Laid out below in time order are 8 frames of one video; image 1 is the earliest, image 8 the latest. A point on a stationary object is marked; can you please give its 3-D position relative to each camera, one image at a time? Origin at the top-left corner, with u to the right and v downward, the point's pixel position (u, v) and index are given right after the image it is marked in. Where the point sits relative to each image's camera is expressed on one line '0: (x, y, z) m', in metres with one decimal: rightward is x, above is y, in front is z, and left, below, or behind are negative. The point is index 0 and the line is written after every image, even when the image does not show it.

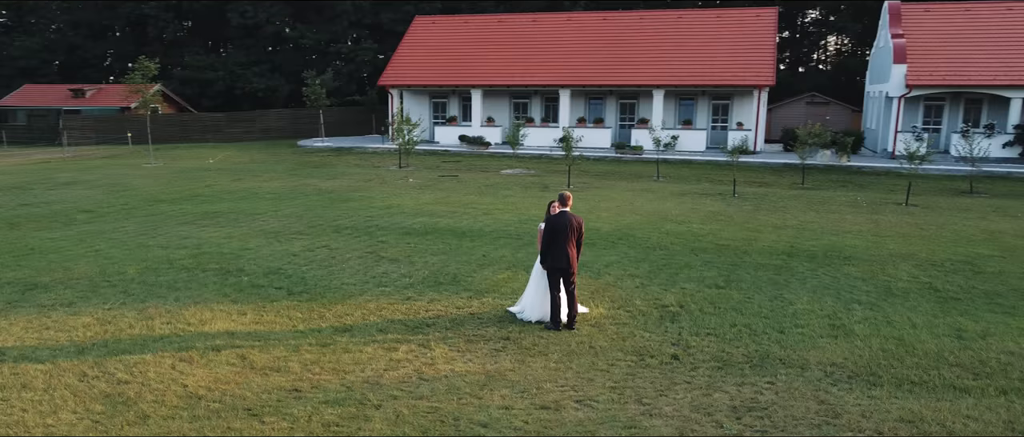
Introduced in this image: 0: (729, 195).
0: (+5.0, +0.6, +19.2) m
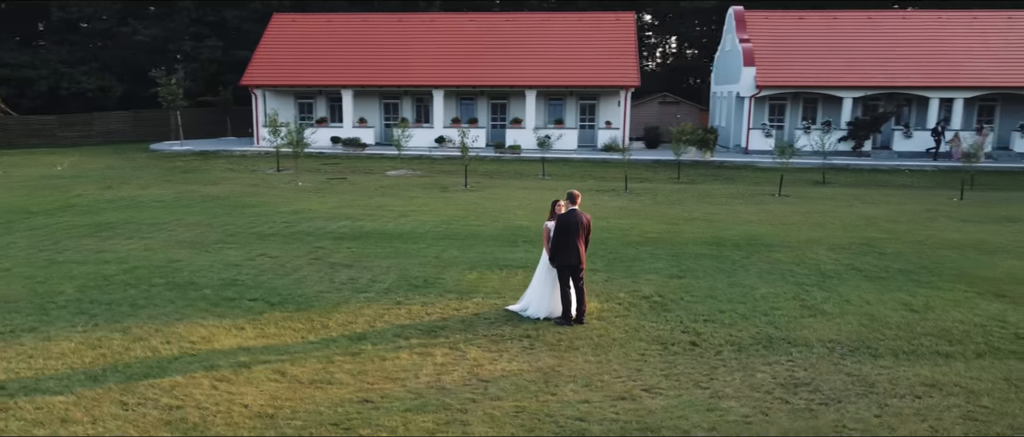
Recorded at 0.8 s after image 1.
0: (+2.6, +0.7, +20.1) m
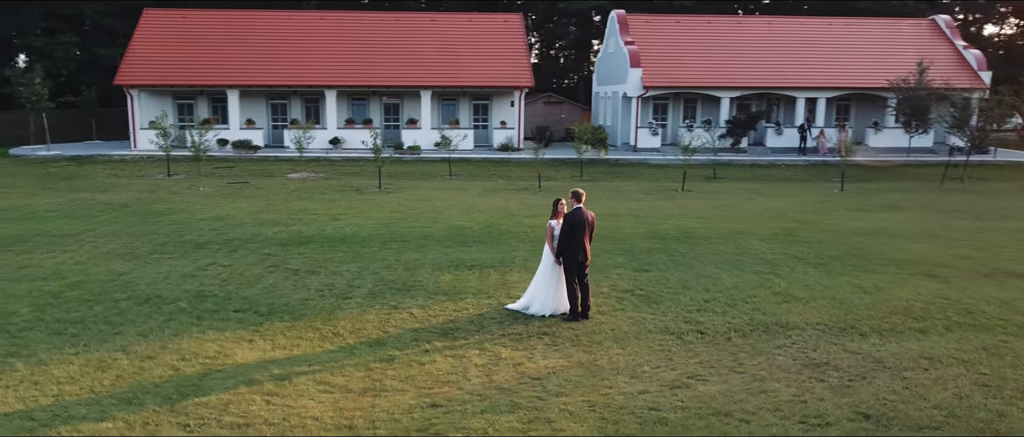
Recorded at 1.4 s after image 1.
0: (+0.5, +0.7, +20.5) m
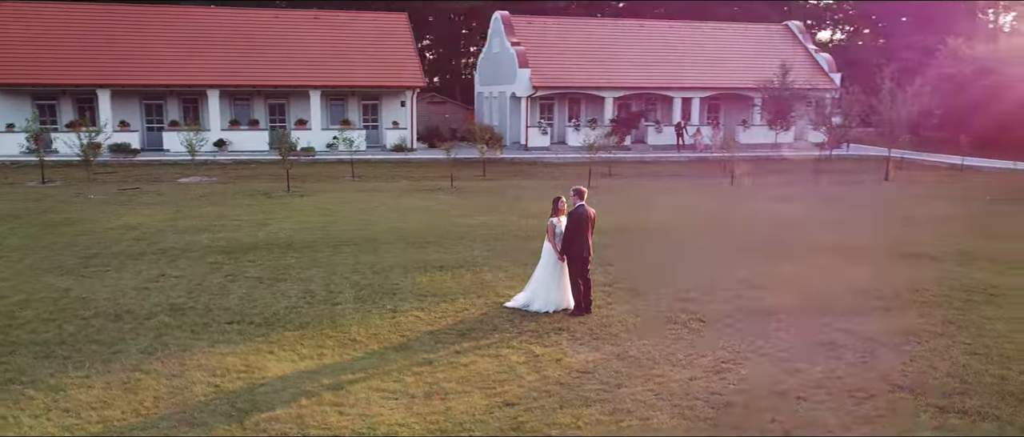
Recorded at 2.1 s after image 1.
0: (-1.6, +0.7, +20.5) m
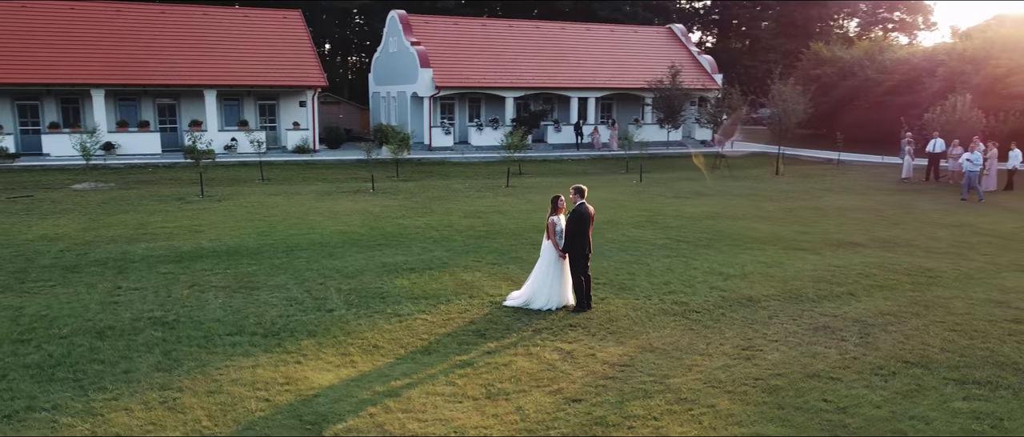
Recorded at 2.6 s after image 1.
0: (-3.5, +0.7, +20.1) m
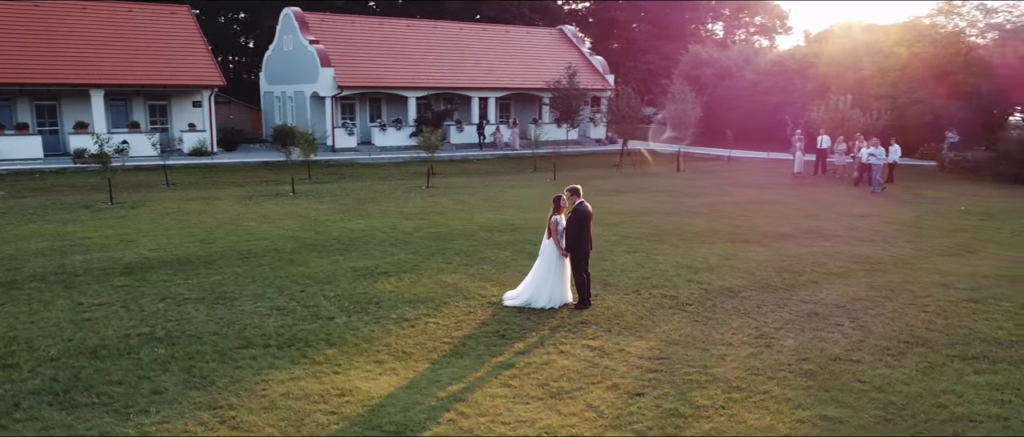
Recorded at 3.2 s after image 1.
0: (-5.3, +0.6, +19.4) m
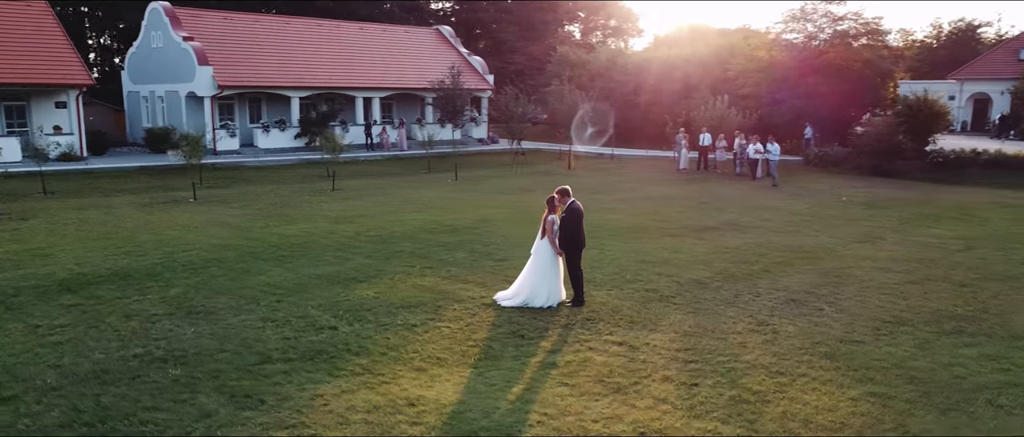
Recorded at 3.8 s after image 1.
0: (-7.2, +0.4, +18.3) m
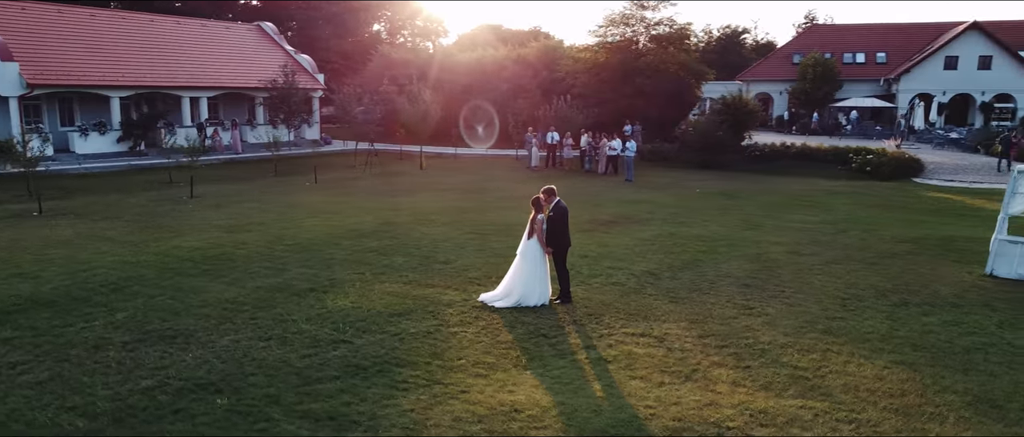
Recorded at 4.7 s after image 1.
0: (-9.4, +0.1, +16.2) m
